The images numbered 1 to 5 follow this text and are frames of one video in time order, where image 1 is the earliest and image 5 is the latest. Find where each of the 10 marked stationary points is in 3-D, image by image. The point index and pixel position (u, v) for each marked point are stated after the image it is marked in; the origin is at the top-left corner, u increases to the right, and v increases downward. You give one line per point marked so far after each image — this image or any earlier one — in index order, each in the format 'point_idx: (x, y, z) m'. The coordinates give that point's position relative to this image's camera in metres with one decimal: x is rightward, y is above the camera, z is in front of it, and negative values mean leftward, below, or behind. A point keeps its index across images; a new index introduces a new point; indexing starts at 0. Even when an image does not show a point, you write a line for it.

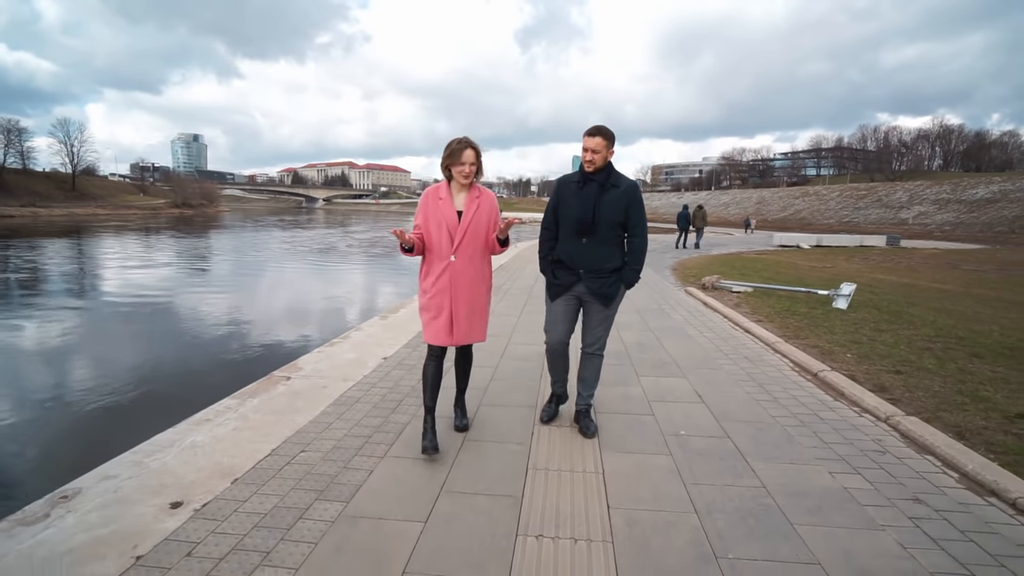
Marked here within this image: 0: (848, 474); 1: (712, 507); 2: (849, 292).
0: (+1.6, -0.9, +3.1) m
1: (+0.8, -0.9, +2.8) m
2: (+3.9, 0.0, +7.7) m
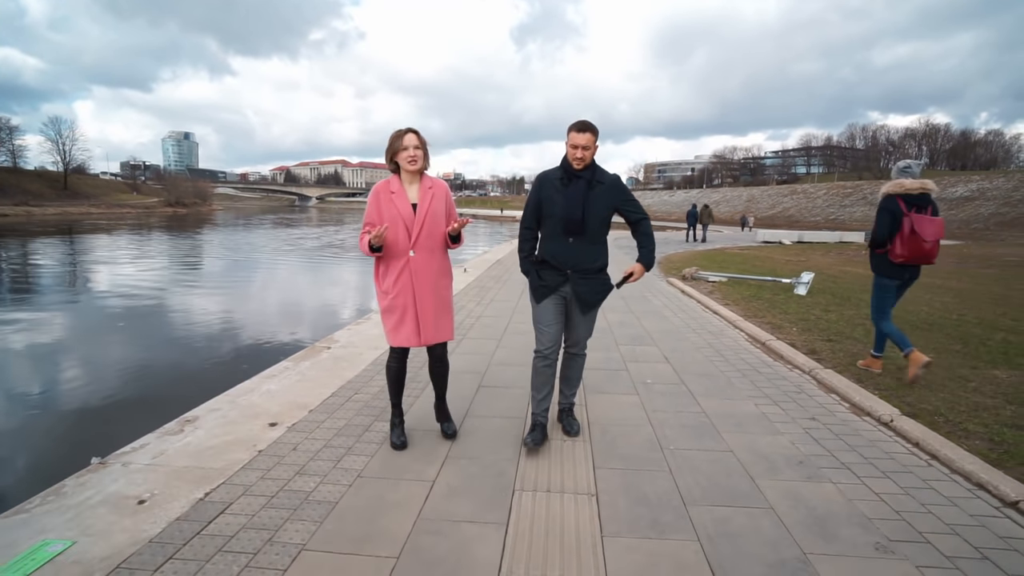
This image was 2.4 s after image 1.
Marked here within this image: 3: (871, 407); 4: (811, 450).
0: (+1.6, -0.7, +4.2) m
1: (+0.9, -0.8, +3.8) m
2: (+3.9, +0.1, +8.8) m
3: (+2.1, -0.7, +3.9) m
4: (+1.5, -0.8, +3.4) m
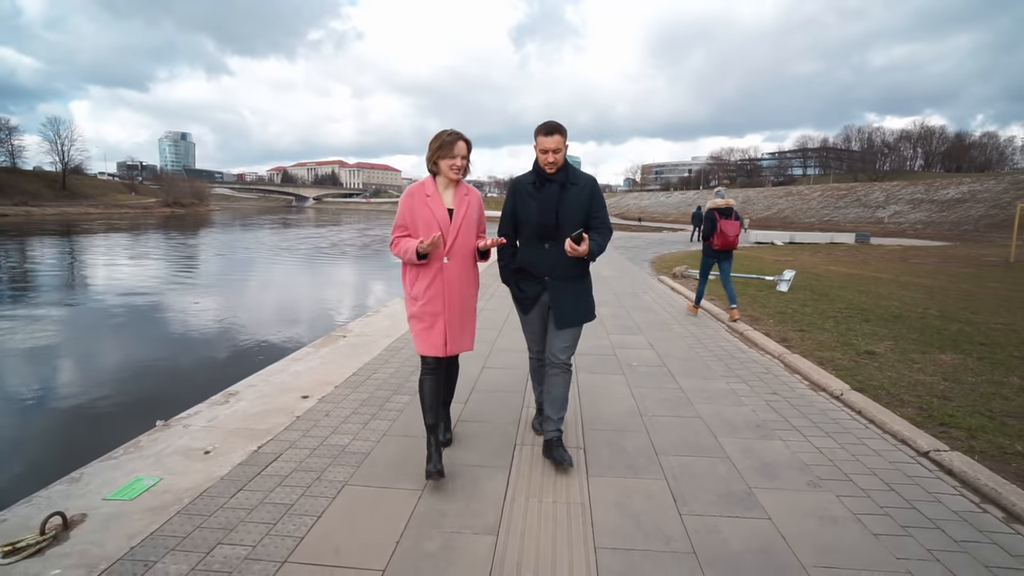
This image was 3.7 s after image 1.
0: (+1.6, -0.7, +4.7) m
1: (+0.9, -0.7, +4.4) m
2: (+3.9, +0.2, +9.4) m
3: (+2.1, -0.6, +4.5) m
4: (+1.5, -0.8, +3.9) m
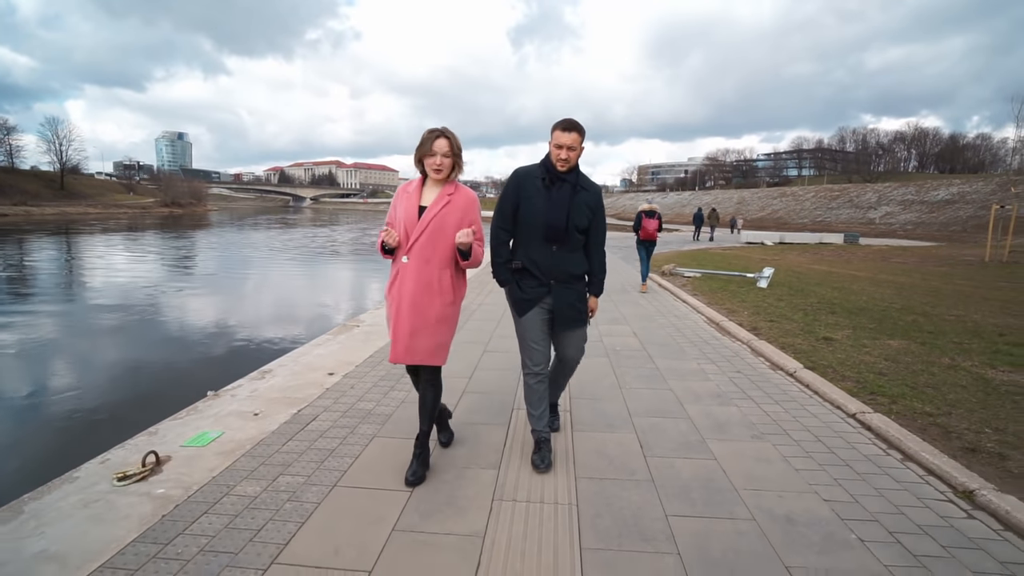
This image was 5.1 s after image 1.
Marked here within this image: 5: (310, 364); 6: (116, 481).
0: (+1.6, -0.6, +5.4) m
1: (+0.9, -0.6, +5.1) m
2: (+3.9, +0.2, +10.1) m
3: (+2.1, -0.6, +5.2) m
4: (+1.5, -0.7, +4.6) m
5: (-1.6, -0.6, +5.3) m
6: (-1.7, -0.8, +2.9) m
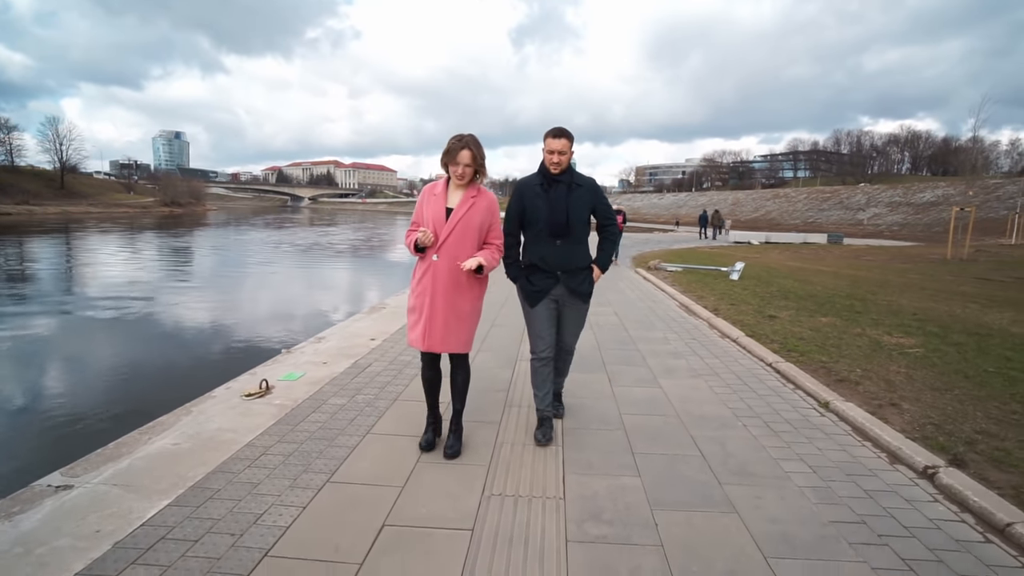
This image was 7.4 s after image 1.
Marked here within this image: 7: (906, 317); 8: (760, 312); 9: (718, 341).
0: (+1.6, -0.5, +6.8) m
1: (+0.9, -0.5, +6.4) m
2: (+3.9, +0.4, +11.4) m
3: (+2.1, -0.4, +6.5) m
4: (+1.5, -0.6, +6.0) m
5: (-1.6, -0.5, +6.6) m
6: (-1.7, -0.7, +4.3) m
7: (+4.2, -0.3, +7.1) m
8: (+2.9, -0.3, +7.7) m
9: (+1.9, -0.5, +6.2) m
